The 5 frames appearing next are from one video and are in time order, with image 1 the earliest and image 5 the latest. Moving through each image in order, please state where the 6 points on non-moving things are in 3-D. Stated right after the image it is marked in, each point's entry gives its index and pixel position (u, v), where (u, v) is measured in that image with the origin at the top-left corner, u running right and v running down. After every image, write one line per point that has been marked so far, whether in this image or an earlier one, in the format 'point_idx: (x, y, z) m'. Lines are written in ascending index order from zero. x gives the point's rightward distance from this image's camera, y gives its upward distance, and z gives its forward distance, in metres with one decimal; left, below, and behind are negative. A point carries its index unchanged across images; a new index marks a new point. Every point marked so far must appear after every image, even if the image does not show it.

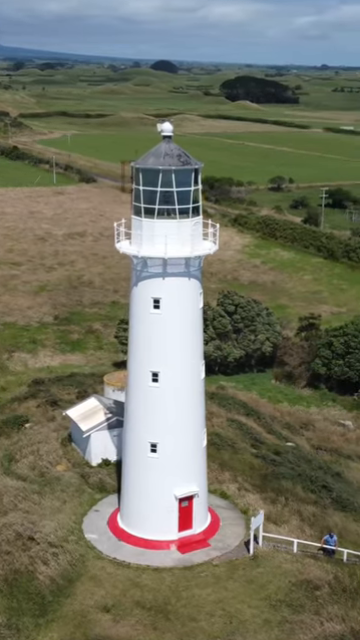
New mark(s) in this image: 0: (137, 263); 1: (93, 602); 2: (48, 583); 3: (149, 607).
0: (-0.9, +1.2, +17.6) m
1: (-1.7, -5.7, +16.9) m
2: (-2.7, -5.4, +17.2) m
3: (-0.6, -5.7, +16.7) m
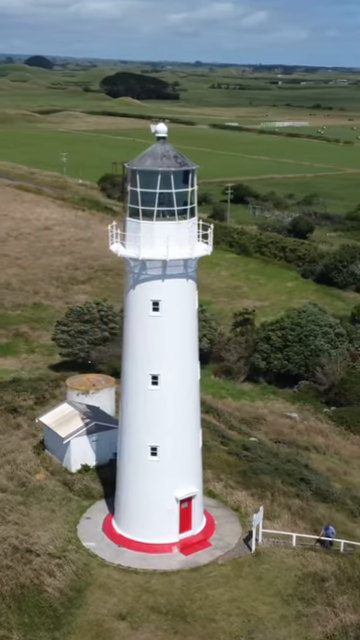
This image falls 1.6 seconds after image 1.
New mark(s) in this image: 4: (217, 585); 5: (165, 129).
0: (-1.0, +1.1, +17.4) m
1: (-1.5, -5.8, +16.6) m
2: (-2.5, -5.5, +16.8) m
3: (-0.3, -5.8, +16.6) m
4: (+0.8, -5.5, +17.3) m
5: (-0.3, +4.0, +17.3) m
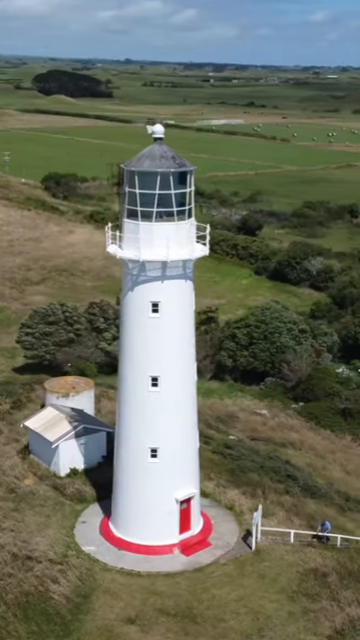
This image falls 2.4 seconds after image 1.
0: (-1.0, +1.1, +17.3) m
1: (-1.3, -5.8, +16.5) m
2: (-2.3, -5.6, +16.6) m
3: (-0.1, -5.8, +16.5) m
4: (+0.9, -5.5, +17.3) m
5: (-0.4, +3.9, +17.3) m
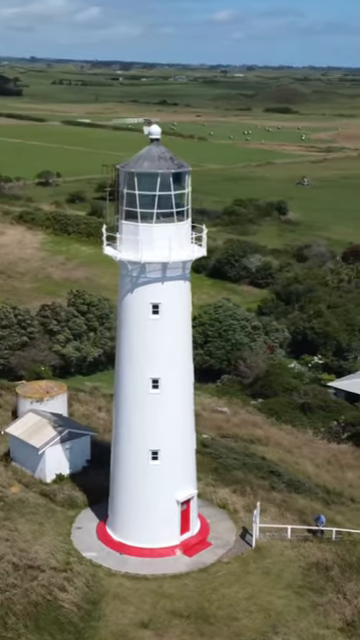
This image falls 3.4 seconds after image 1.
0: (-1.0, +1.0, +17.2) m
1: (-1.0, -5.9, +16.4) m
2: (-2.1, -5.7, +16.4) m
3: (+0.1, -5.8, +16.5) m
4: (+1.0, -5.5, +17.4) m
5: (-0.5, +3.9, +17.2) m
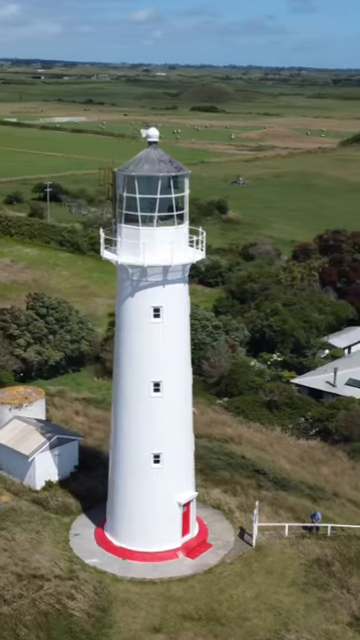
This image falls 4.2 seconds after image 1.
0: (-1.0, +1.0, +17.1) m
1: (-0.8, -6.0, +16.3) m
2: (-1.8, -5.8, +16.3) m
3: (+0.3, -5.9, +16.5) m
4: (+1.2, -5.5, +17.5) m
5: (-0.5, +3.8, +17.2) m
